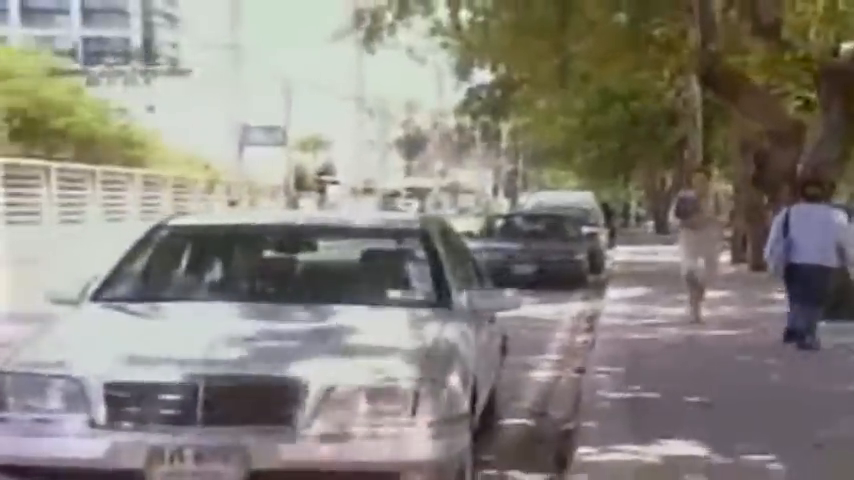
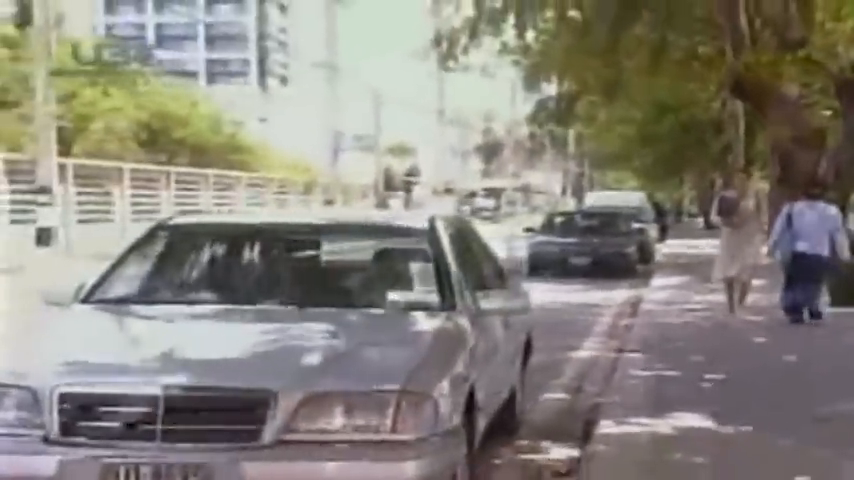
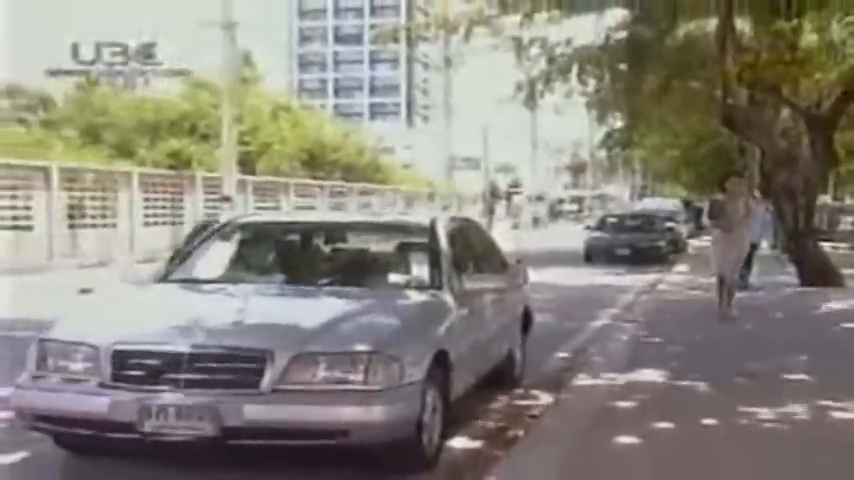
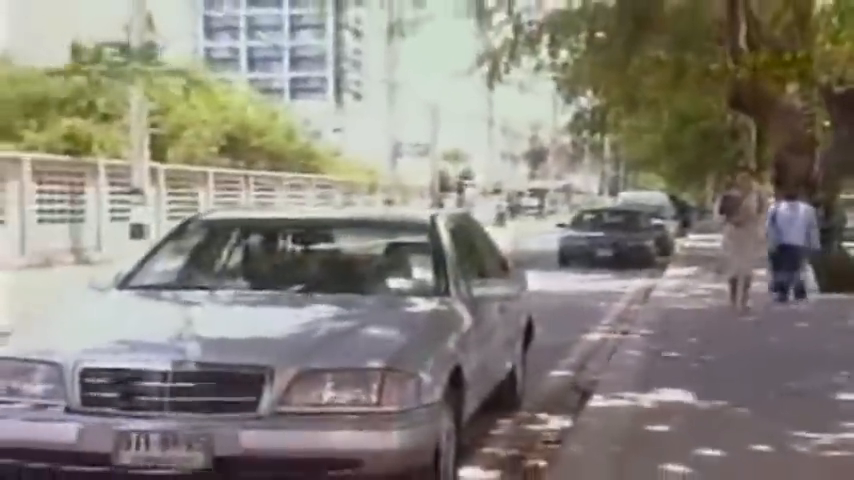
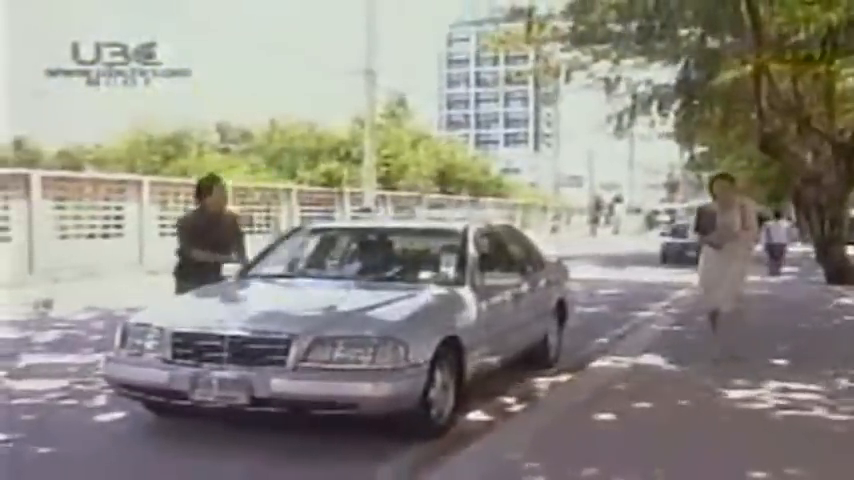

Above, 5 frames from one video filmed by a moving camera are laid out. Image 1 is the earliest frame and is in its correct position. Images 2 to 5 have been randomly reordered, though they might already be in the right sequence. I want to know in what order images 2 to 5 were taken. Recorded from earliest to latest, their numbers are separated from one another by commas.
2, 4, 3, 5
